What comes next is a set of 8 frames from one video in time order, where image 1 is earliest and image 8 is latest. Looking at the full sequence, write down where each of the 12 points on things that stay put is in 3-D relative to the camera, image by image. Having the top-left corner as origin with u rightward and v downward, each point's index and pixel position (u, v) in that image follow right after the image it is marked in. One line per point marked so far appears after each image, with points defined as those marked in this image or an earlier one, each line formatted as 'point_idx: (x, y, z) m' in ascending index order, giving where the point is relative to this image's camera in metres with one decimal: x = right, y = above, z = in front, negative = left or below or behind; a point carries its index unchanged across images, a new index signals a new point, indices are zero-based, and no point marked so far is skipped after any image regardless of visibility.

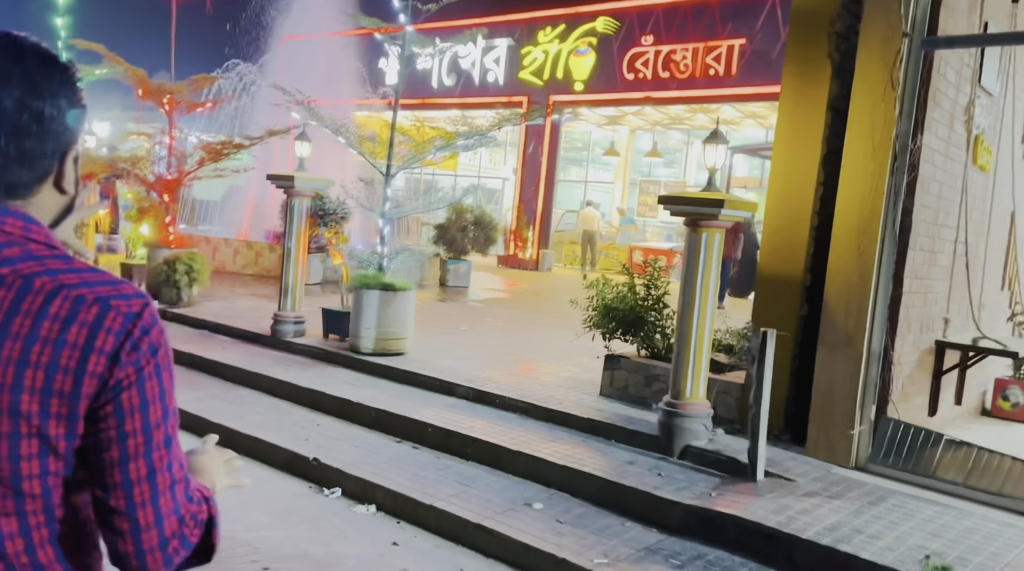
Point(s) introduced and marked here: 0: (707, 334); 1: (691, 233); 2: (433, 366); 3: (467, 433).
0: (+1.2, -0.3, +5.6) m
1: (+1.1, +0.3, +5.6) m
2: (-0.7, -0.7, +7.6) m
3: (-0.3, -1.0, +5.8) m
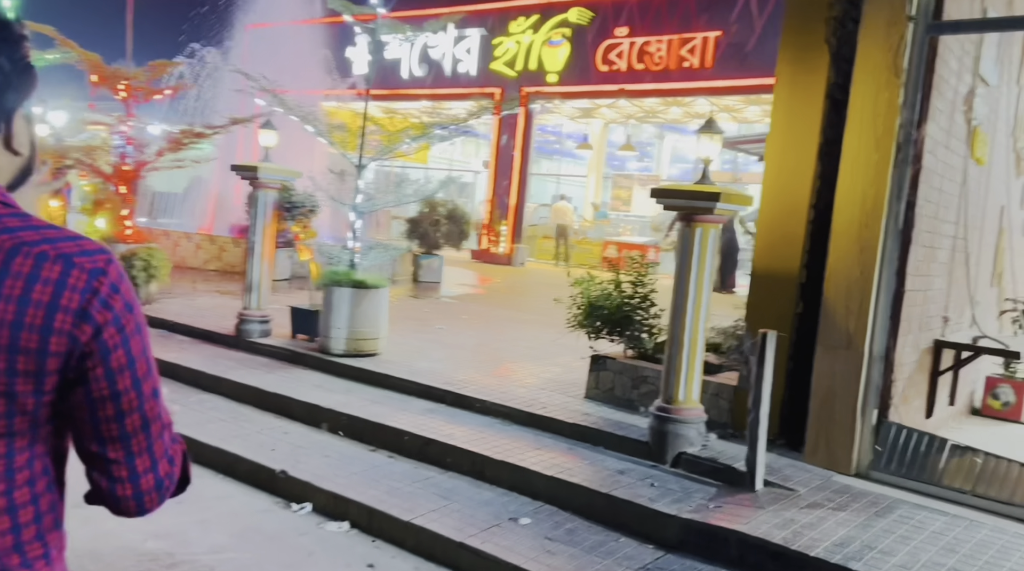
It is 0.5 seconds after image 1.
0: (+1.1, -0.3, +5.3) m
1: (+1.0, +0.3, +5.3) m
2: (-0.9, -0.7, +7.2) m
3: (-0.4, -1.0, +5.5) m
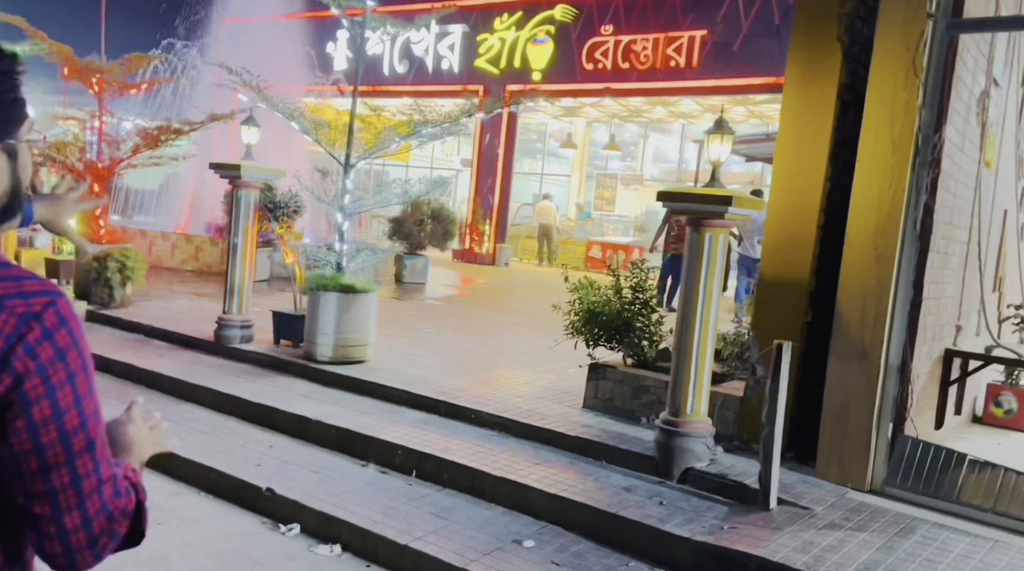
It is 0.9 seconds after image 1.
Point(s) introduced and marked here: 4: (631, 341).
0: (+1.1, -0.3, +5.1) m
1: (+1.0, +0.3, +5.0) m
2: (-0.9, -0.7, +6.9) m
3: (-0.4, -1.0, +5.2) m
4: (+0.8, -0.4, +6.2) m
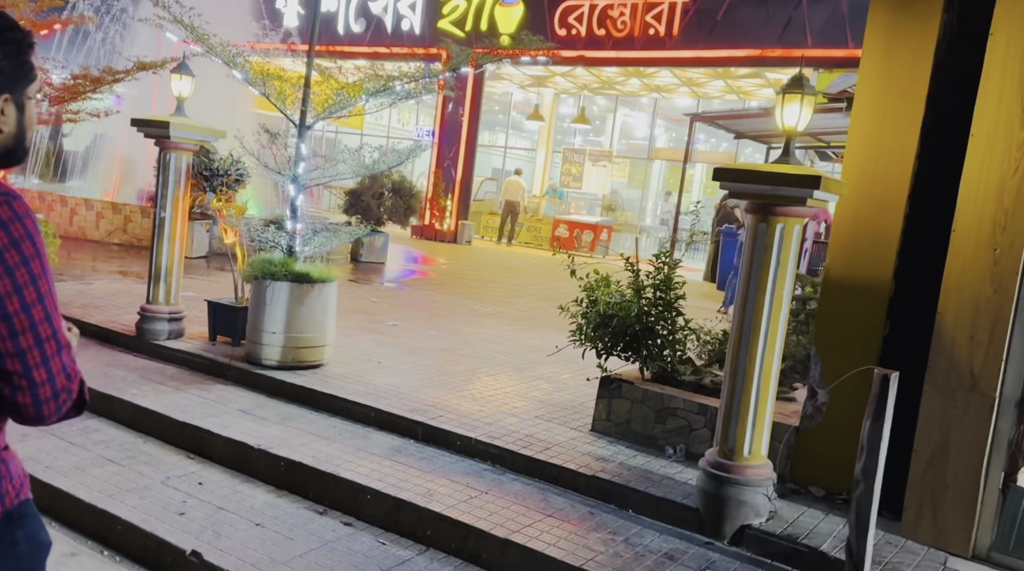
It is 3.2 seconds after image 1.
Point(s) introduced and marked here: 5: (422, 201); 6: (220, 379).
0: (+1.2, -0.4, +3.9) m
1: (+1.1, +0.3, +3.9) m
2: (-1.0, -0.6, +5.7) m
3: (-0.4, -1.0, +4.0) m
4: (+0.8, -0.4, +5.1) m
5: (-1.8, +1.8, +17.9) m
6: (-2.0, -0.6, +6.1) m
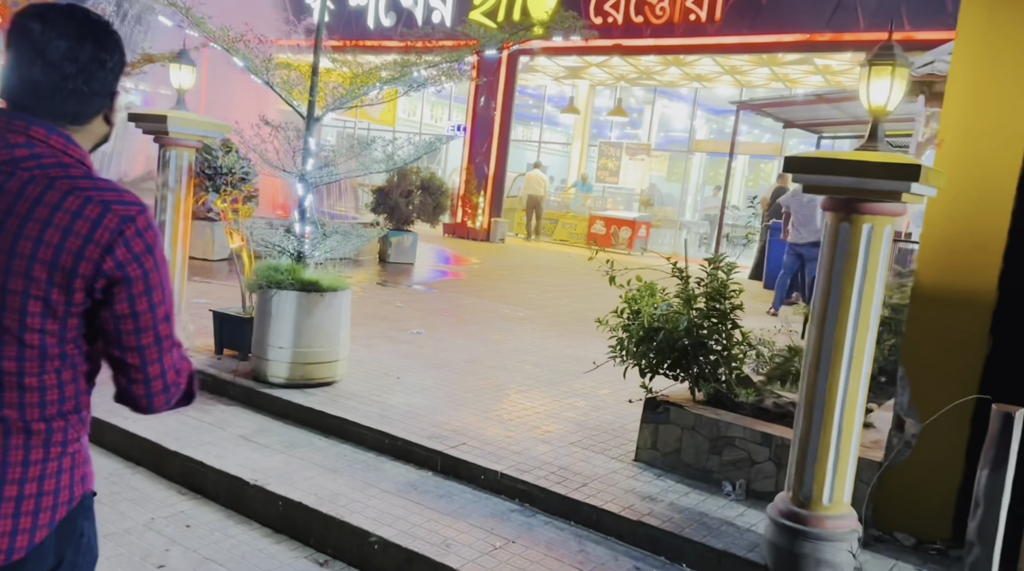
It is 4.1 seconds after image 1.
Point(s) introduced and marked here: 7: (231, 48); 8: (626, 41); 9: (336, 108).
0: (+1.3, -0.4, +3.2) m
1: (+1.2, +0.2, +3.2) m
2: (-0.8, -0.7, +5.1) m
3: (-0.3, -1.1, +3.4) m
4: (+0.9, -0.4, +4.4) m
5: (-1.1, +1.8, +17.3) m
6: (-1.8, -0.7, +5.5) m
7: (-1.8, +1.5, +5.6) m
8: (+1.9, +4.1, +15.0) m
9: (-1.2, +1.2, +5.8) m
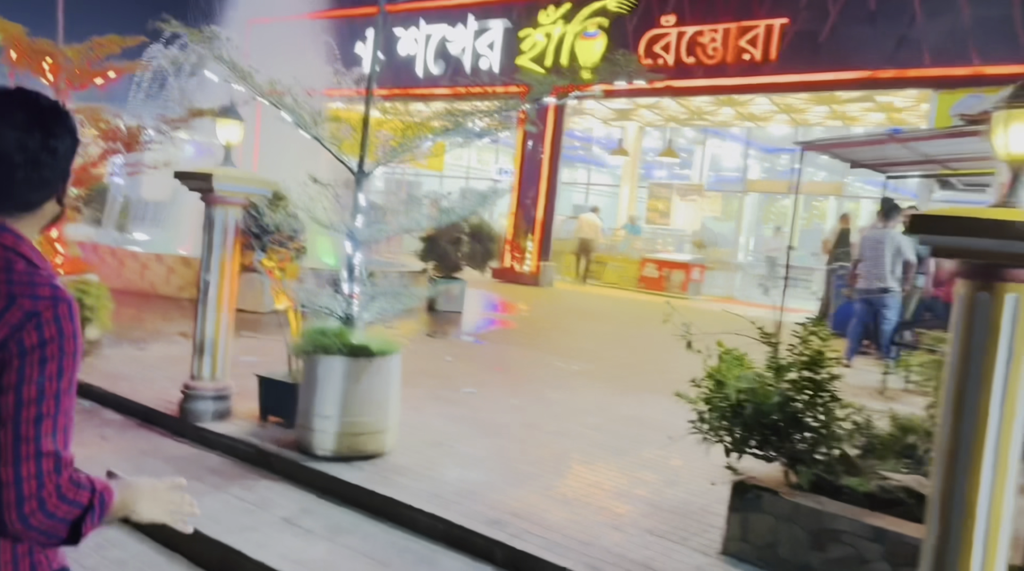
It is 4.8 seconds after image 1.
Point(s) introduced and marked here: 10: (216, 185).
0: (+1.5, -0.7, +2.7) m
1: (+1.4, 0.0, +2.7) m
2: (-0.4, -1.0, +4.7) m
3: (0.0, -1.3, +2.9) m
4: (+1.3, -0.7, +3.9) m
5: (-0.2, +0.9, +16.9) m
6: (-1.4, -1.1, +5.1) m
7: (-1.4, +1.1, +5.4) m
8: (+2.8, +3.4, +14.6) m
9: (-0.8, +0.8, +5.5) m
10: (-1.8, +0.6, +5.5) m
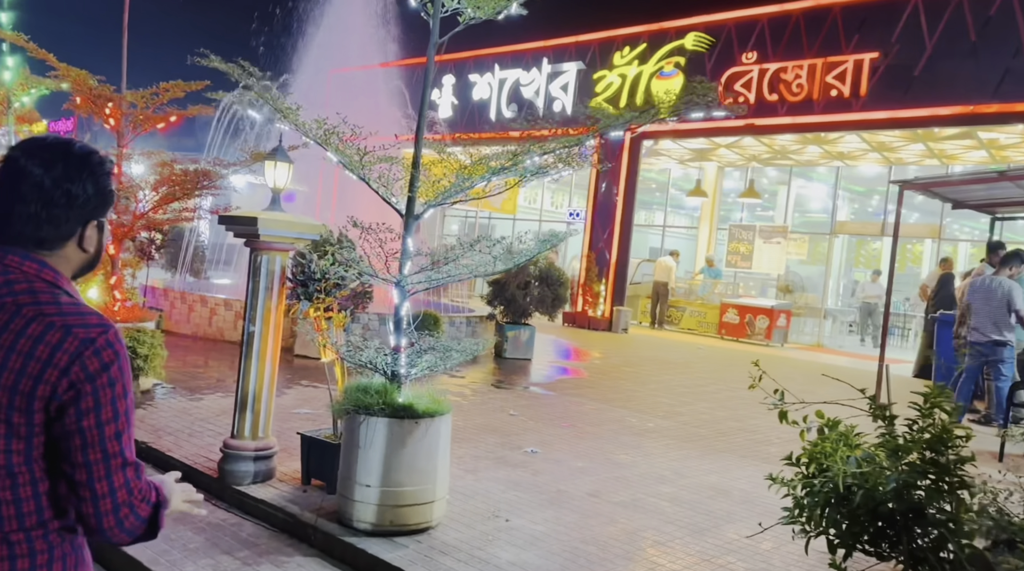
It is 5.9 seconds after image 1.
0: (+1.6, -0.8, +2.0) m
1: (+1.6, -0.2, +2.0) m
2: (-0.1, -1.3, +4.1) m
3: (+0.1, -1.5, +2.3) m
4: (+1.5, -0.9, +3.2) m
5: (+1.2, 0.0, +16.4) m
6: (-1.1, -1.4, +4.6) m
7: (-1.0, +0.8, +5.0) m
8: (+3.9, +2.6, +13.9) m
9: (-0.4, +0.5, +5.1) m
10: (-1.5, +0.3, +5.2) m
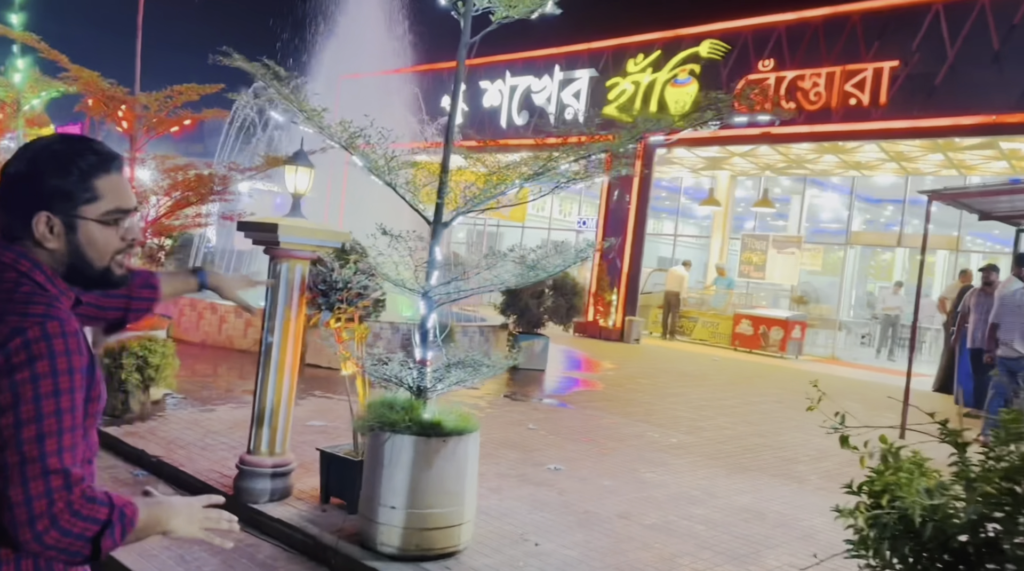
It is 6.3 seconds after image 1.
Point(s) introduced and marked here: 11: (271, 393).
0: (+1.8, -0.9, +1.8) m
1: (+1.7, -0.2, +1.8) m
2: (0.0, -1.4, +3.9) m
3: (+0.3, -1.5, +2.1) m
4: (+1.6, -1.0, +3.0) m
5: (+1.4, -0.2, +16.2) m
6: (-0.9, -1.4, +4.4) m
7: (-0.9, +0.8, +4.8) m
8: (+4.2, +2.4, +13.7) m
9: (-0.2, +0.4, +4.8) m
10: (-1.3, +0.3, +4.9) m
11: (-1.4, -0.6, +5.1) m
